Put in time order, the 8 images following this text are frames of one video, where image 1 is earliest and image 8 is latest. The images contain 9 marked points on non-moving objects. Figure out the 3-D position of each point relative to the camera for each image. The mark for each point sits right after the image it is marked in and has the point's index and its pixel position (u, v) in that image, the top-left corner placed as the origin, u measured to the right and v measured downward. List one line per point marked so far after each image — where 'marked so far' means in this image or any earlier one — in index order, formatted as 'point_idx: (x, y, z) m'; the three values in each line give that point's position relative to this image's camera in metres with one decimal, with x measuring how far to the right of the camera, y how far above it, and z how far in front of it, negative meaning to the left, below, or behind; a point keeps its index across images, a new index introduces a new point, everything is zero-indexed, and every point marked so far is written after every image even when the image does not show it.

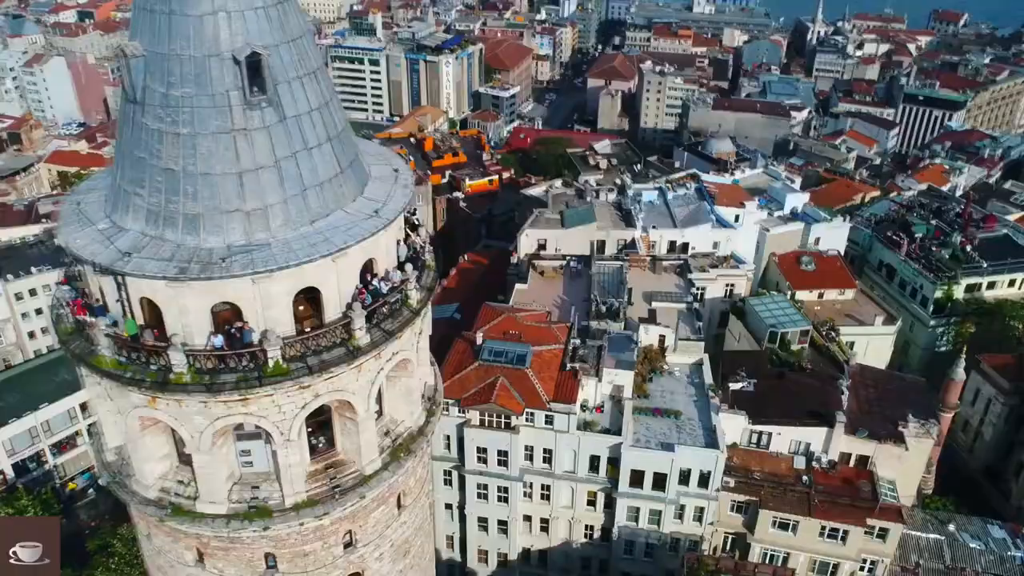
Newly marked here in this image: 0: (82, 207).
0: (-5.8, +1.1, +10.7) m
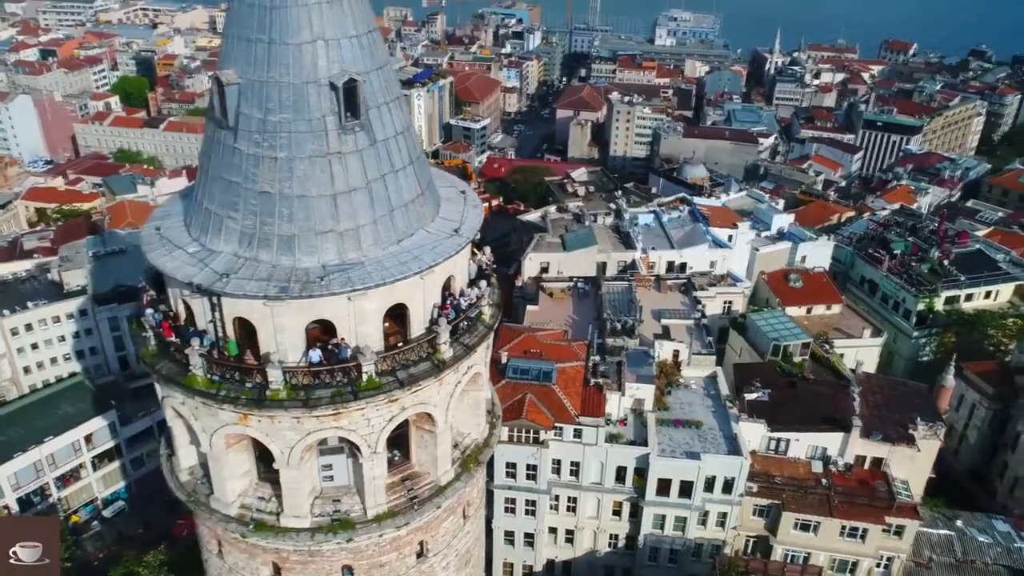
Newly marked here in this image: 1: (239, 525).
0: (-4.8, +0.8, +11.0) m
1: (-3.8, -3.3, +11.2) m
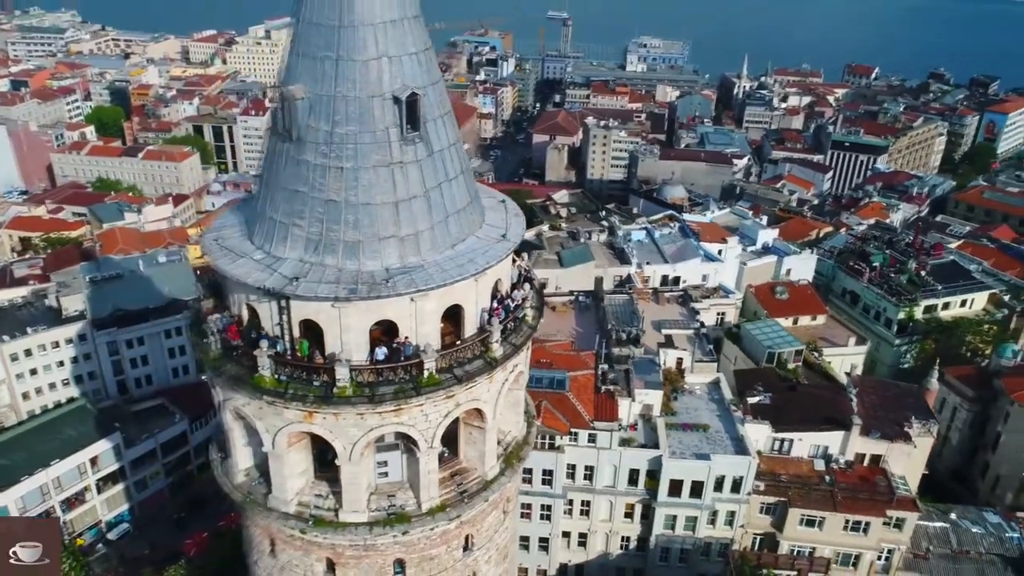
0: (-4.2, +0.7, +11.7) m
1: (-3.1, -3.4, +11.7) m
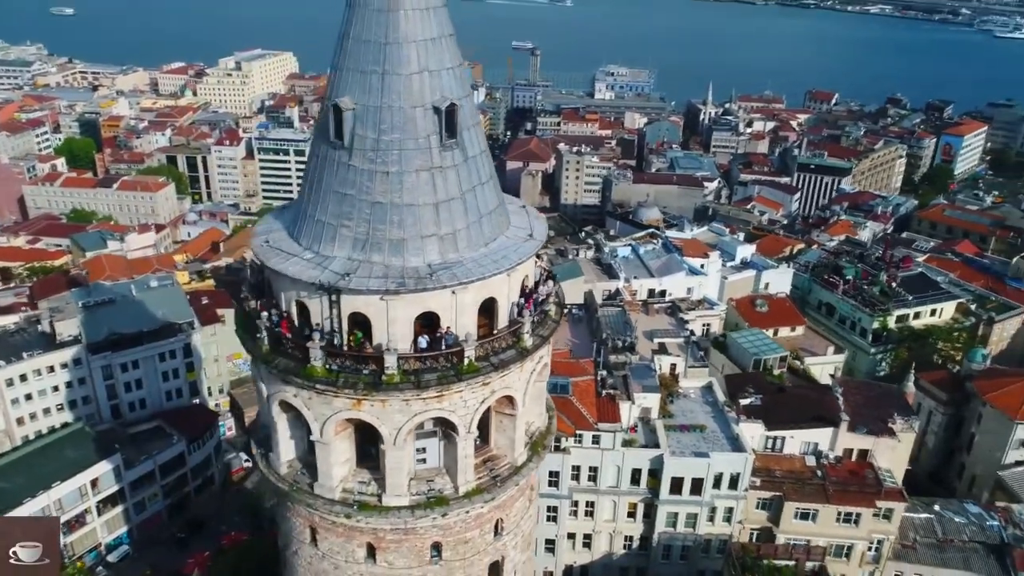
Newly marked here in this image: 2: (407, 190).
0: (-3.7, +0.7, +12.4) m
1: (-2.6, -3.4, +12.4) m
2: (-1.5, +1.4, +11.5) m
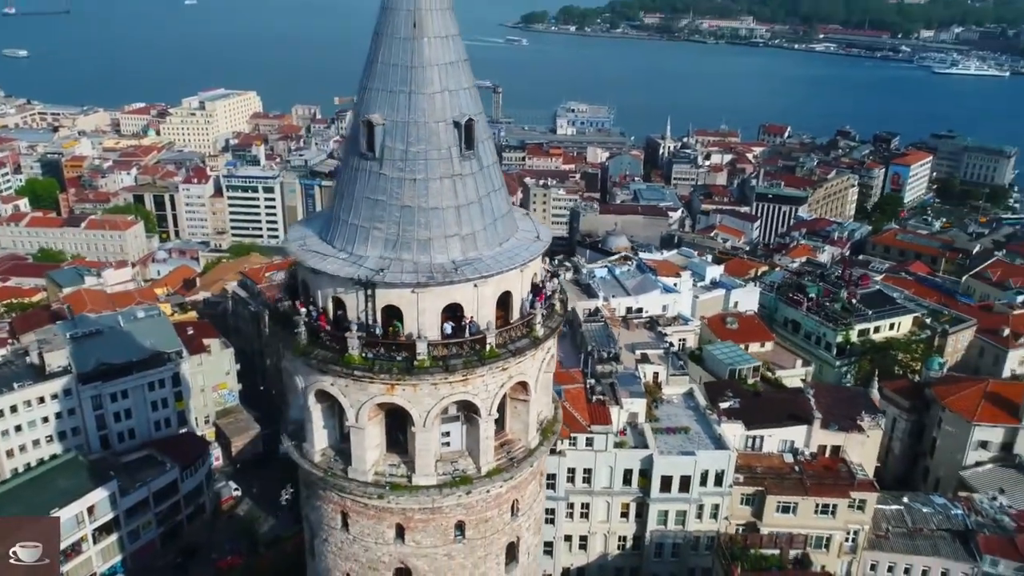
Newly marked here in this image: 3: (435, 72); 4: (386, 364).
0: (-3.5, +0.7, +13.6) m
1: (-2.3, -3.3, +13.4) m
2: (-1.3, +1.5, +12.8) m
3: (-1.2, +3.5, +12.8) m
4: (-2.0, -1.2, +12.6) m
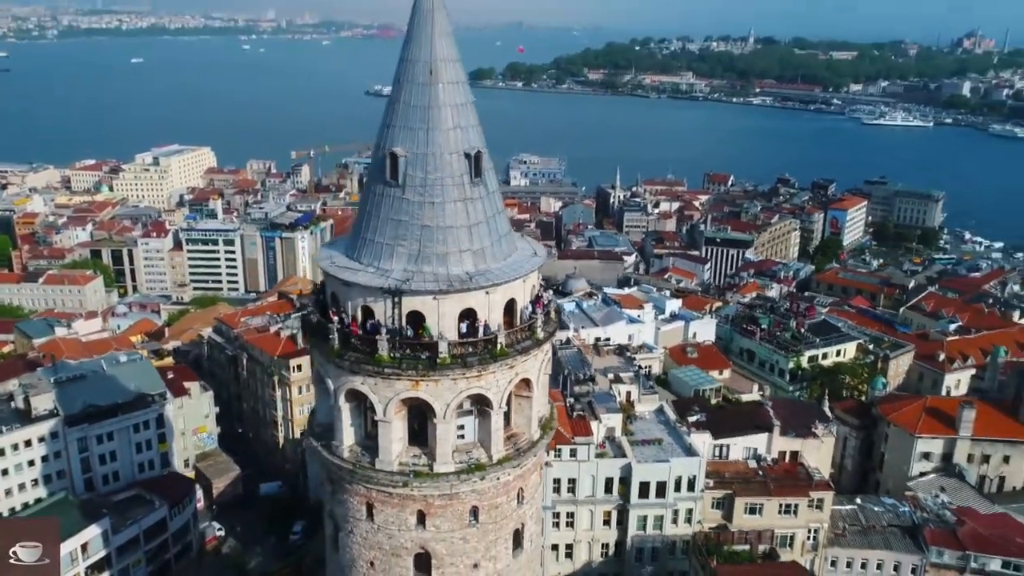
0: (-3.4, +0.5, +15.4) m
1: (-2.1, -3.5, +15.1) m
2: (-1.2, +1.3, +14.9) m
3: (-1.2, +3.3, +15.0) m
4: (-1.8, -1.3, +14.4) m
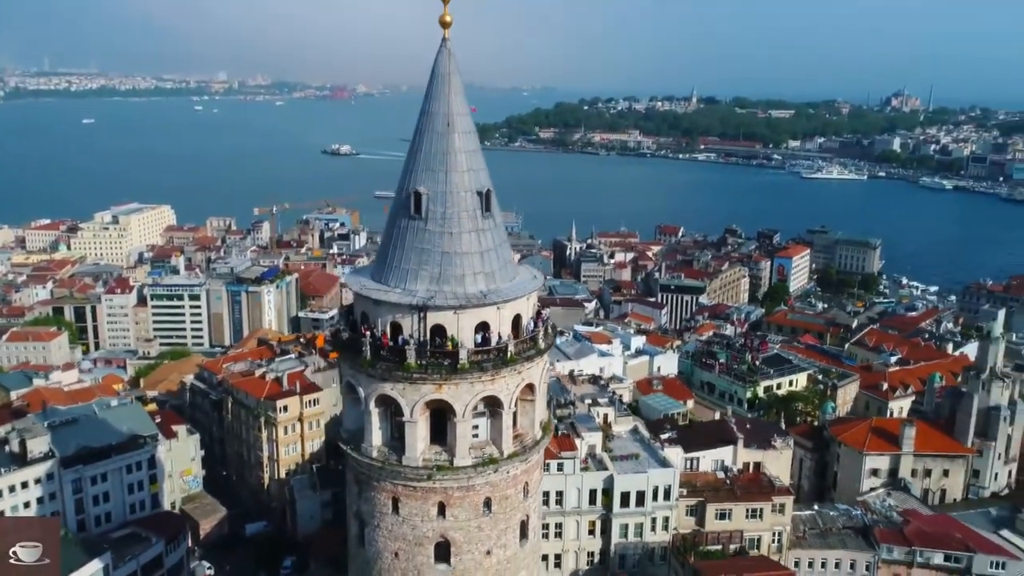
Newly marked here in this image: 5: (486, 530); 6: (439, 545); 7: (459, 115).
0: (-3.3, 0.0, +17.9) m
1: (-1.8, -3.9, +17.3) m
2: (-1.0, +1.0, +17.5) m
3: (-1.1, +2.9, +17.8) m
4: (-1.6, -1.7, +16.9) m
5: (-0.6, -5.5, +18.2) m
6: (-1.6, -5.9, +18.2) m
7: (-1.2, +3.9, +17.9) m
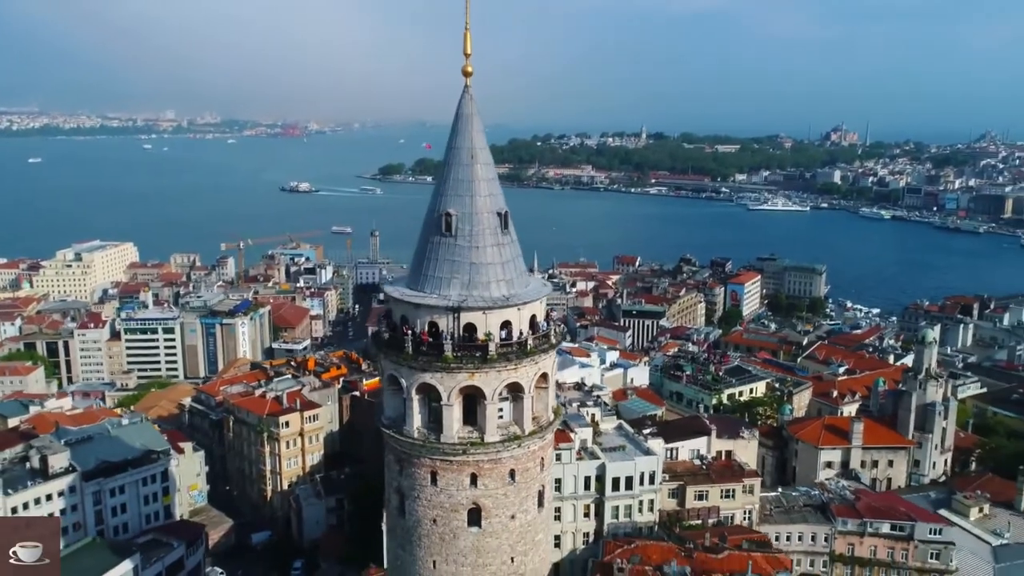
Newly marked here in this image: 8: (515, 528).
0: (-2.7, -0.1, +21.4) m
1: (-1.2, -4.0, +20.8) m
2: (-0.5, +0.9, +21.3) m
3: (-0.6, +2.9, +21.6) m
4: (-0.9, -1.7, +20.5) m
5: (0.0, -5.6, +21.7) m
6: (-1.0, -5.9, +21.6) m
7: (-0.7, +3.8, +21.7) m
8: (+0.1, -6.1, +20.5) m
